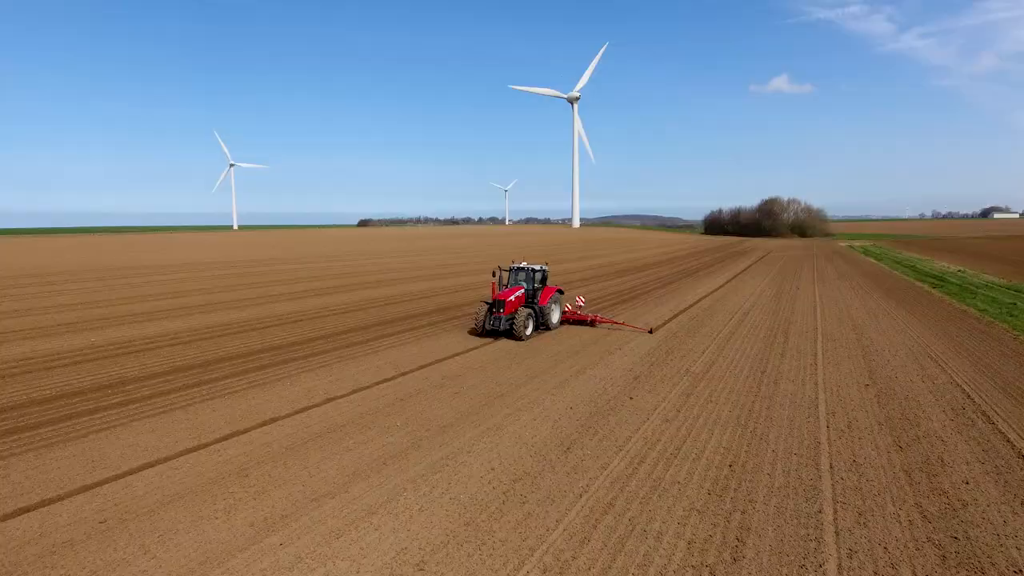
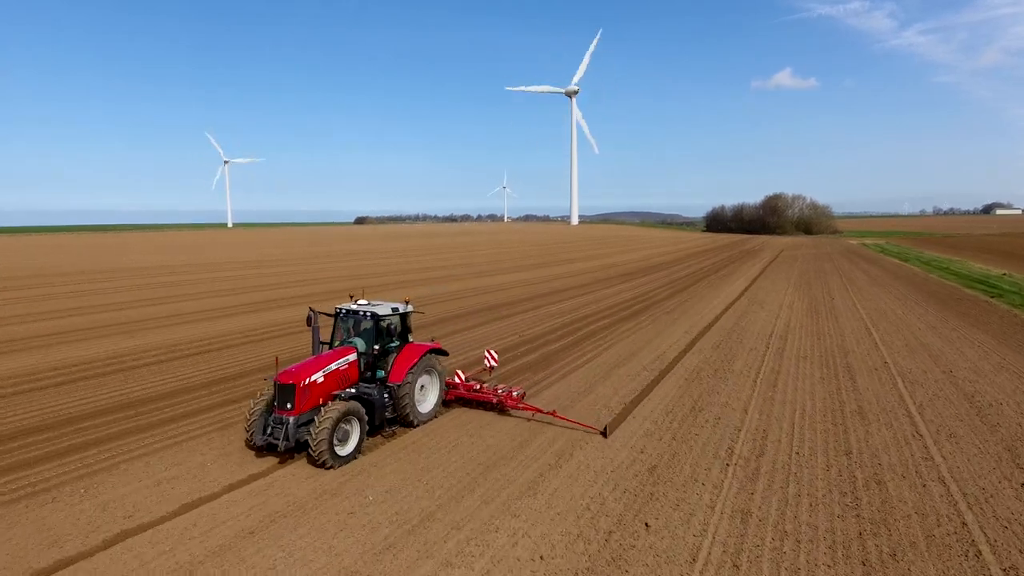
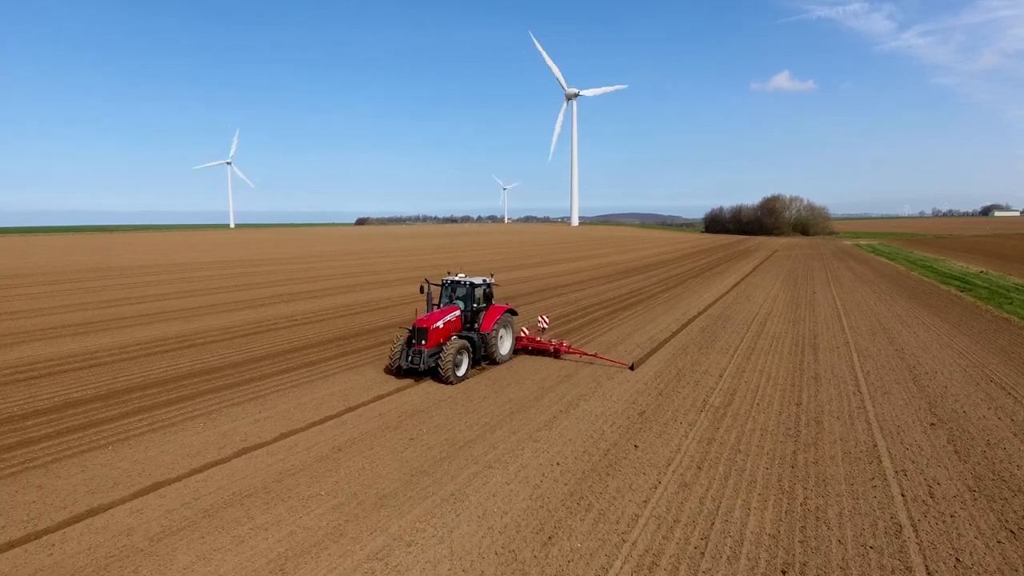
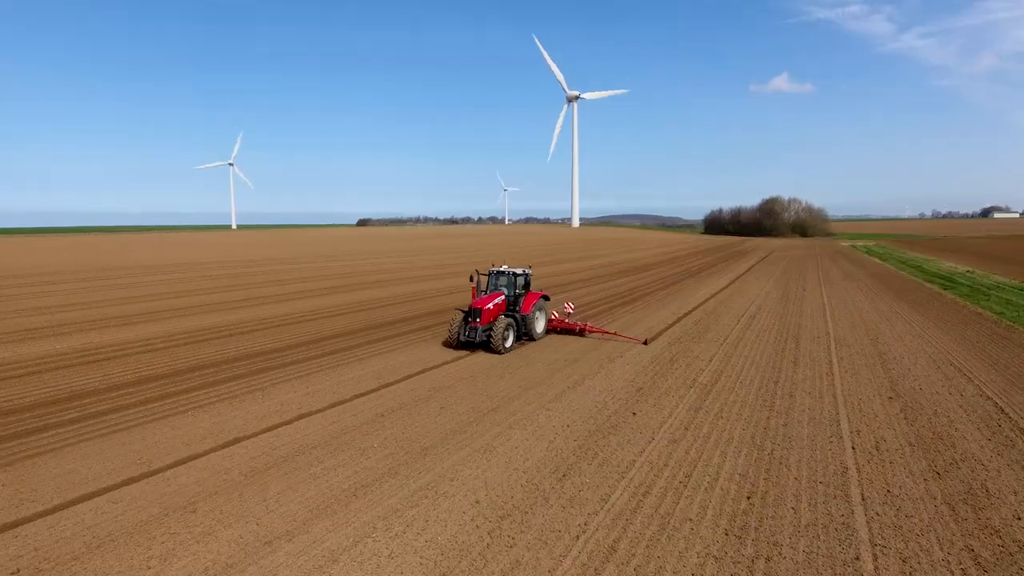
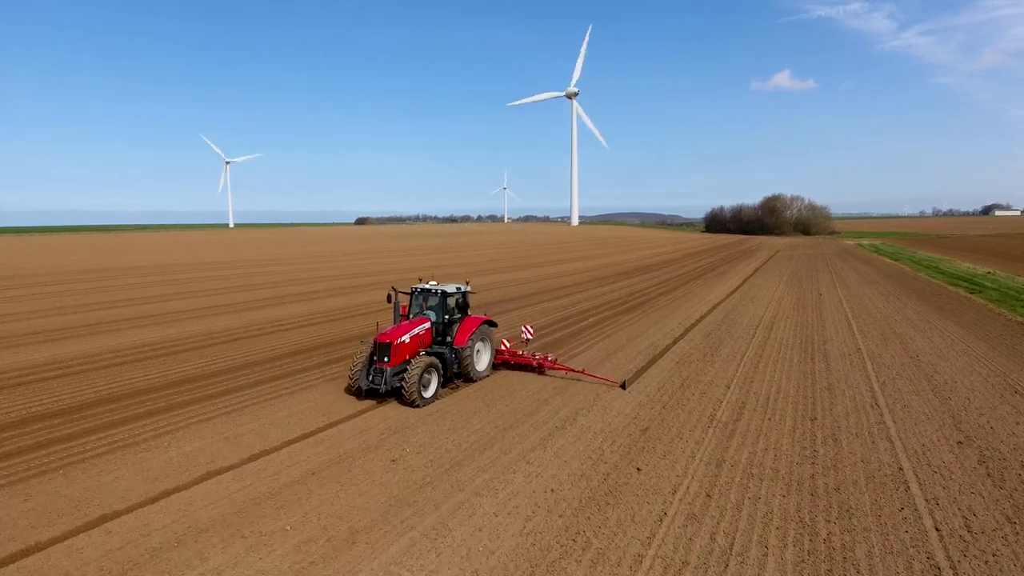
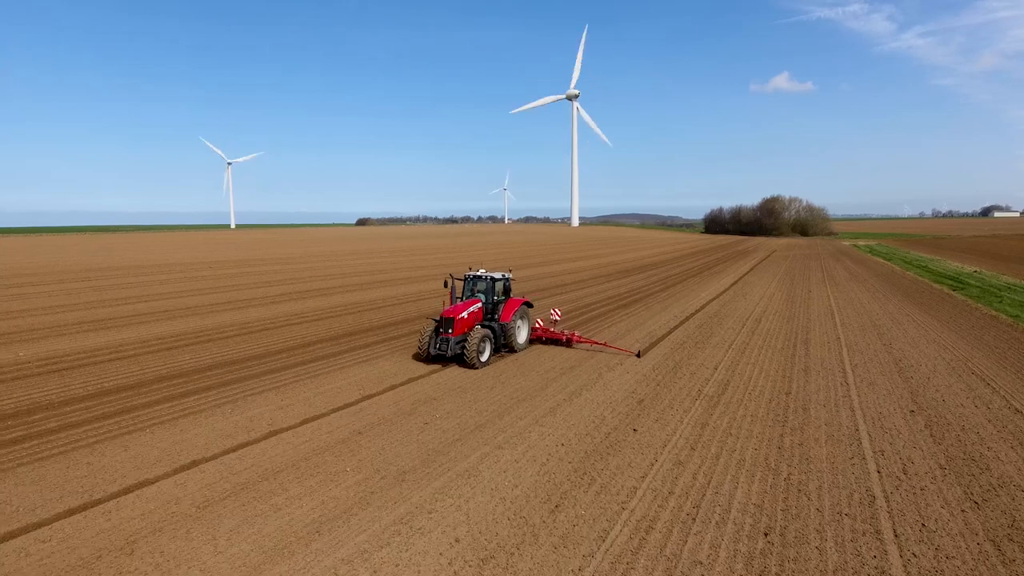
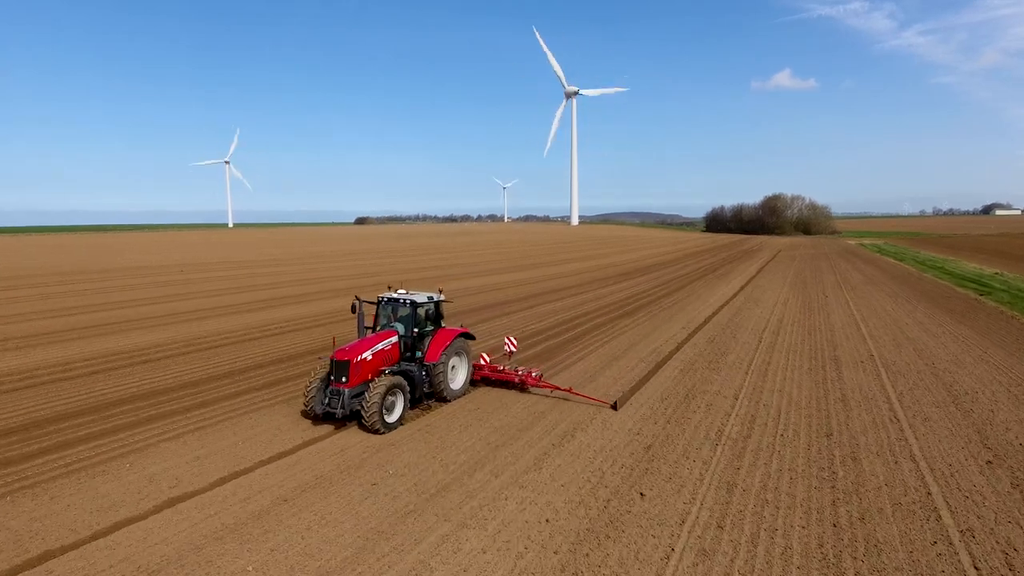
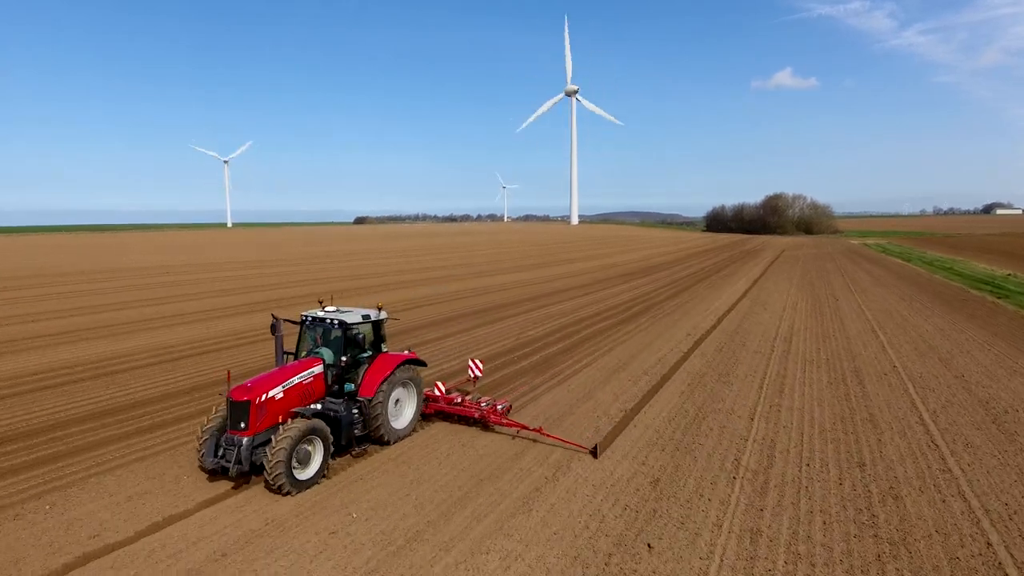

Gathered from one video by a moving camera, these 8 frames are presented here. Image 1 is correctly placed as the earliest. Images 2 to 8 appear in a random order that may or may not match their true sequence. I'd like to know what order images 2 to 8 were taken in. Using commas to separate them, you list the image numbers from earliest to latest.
4, 6, 3, 5, 7, 2, 8
